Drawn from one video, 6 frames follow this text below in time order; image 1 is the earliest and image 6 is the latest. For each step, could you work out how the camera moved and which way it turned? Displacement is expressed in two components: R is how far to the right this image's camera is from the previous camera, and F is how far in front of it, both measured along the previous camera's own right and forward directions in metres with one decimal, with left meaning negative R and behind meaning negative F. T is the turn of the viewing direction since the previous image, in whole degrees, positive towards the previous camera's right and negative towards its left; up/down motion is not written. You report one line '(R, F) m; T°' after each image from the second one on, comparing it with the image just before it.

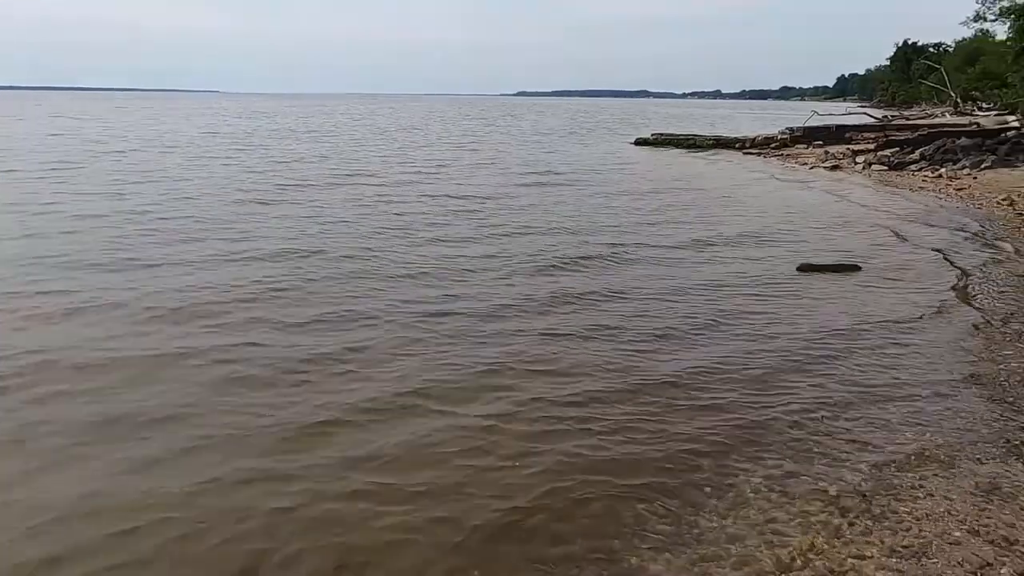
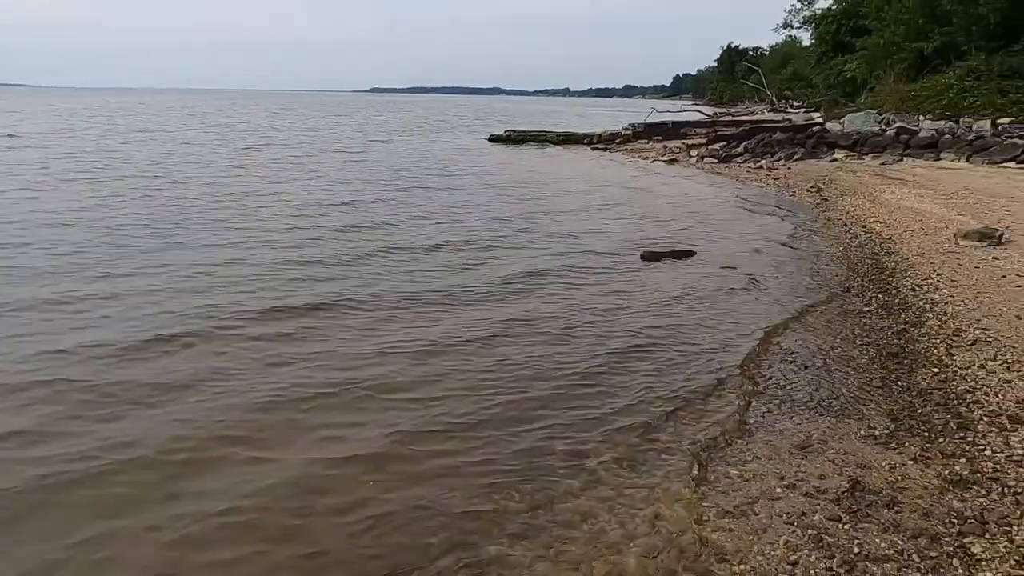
(-0.3, +1.1) m; +12°
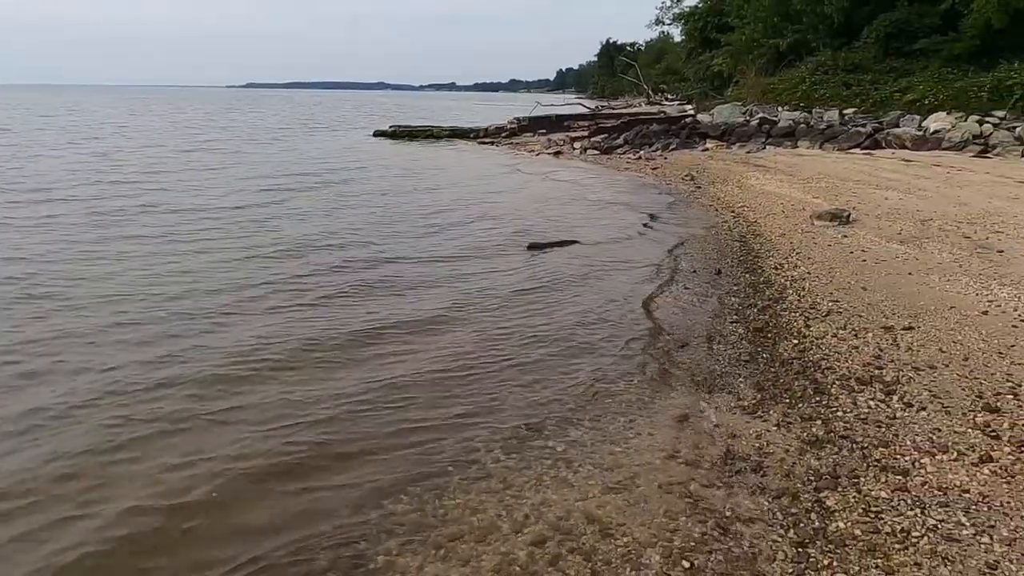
(+1.7, +0.6) m; -39°
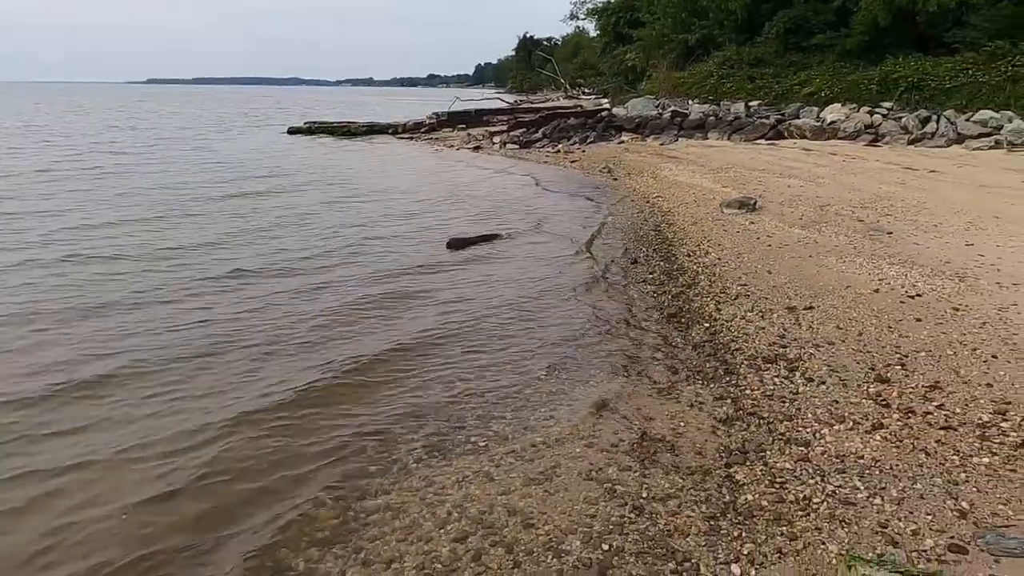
(+0.1, 0.0) m; +6°
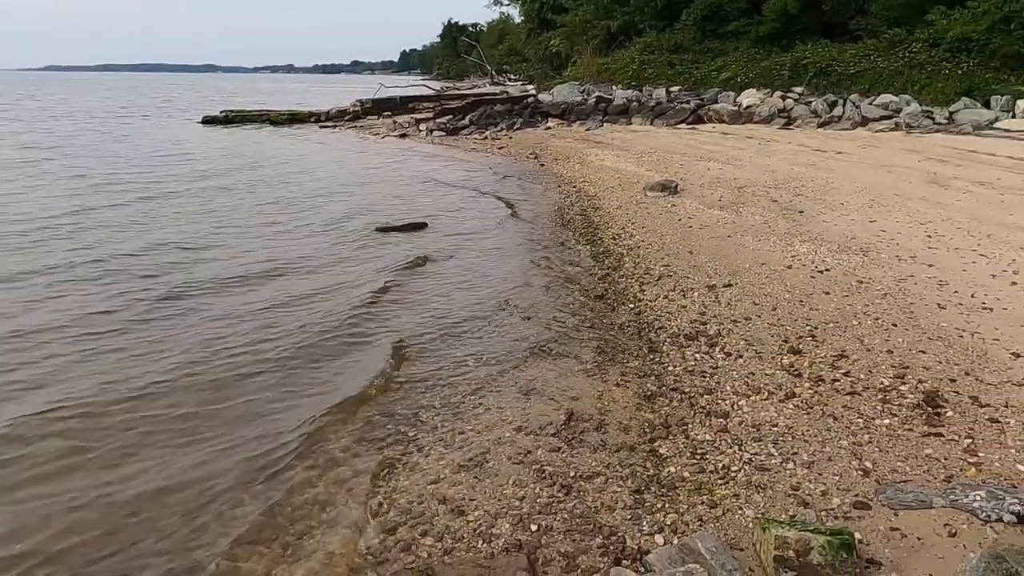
(+0.1, 0.0) m; +6°
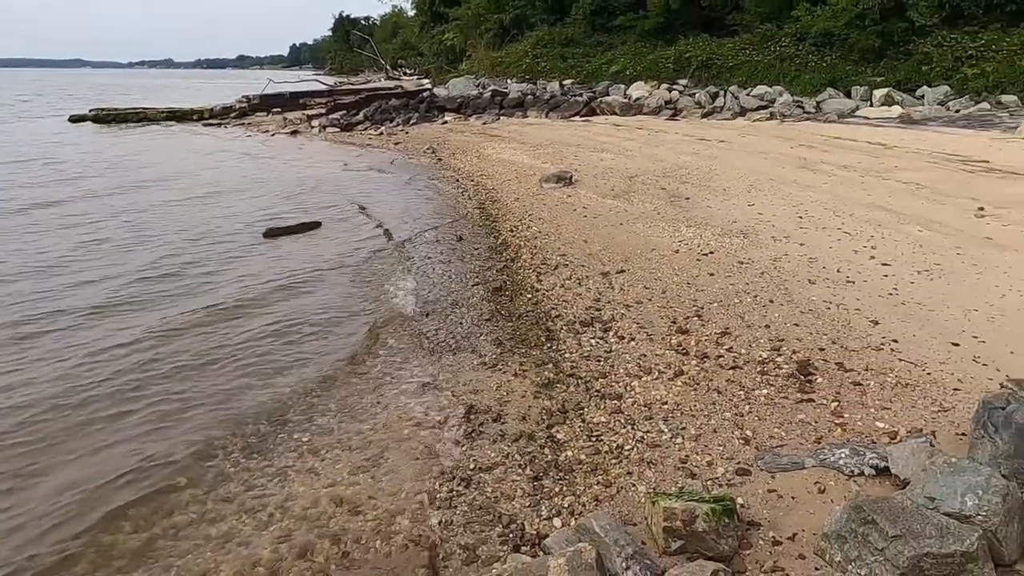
(+0.1, 0.0) m; +8°
